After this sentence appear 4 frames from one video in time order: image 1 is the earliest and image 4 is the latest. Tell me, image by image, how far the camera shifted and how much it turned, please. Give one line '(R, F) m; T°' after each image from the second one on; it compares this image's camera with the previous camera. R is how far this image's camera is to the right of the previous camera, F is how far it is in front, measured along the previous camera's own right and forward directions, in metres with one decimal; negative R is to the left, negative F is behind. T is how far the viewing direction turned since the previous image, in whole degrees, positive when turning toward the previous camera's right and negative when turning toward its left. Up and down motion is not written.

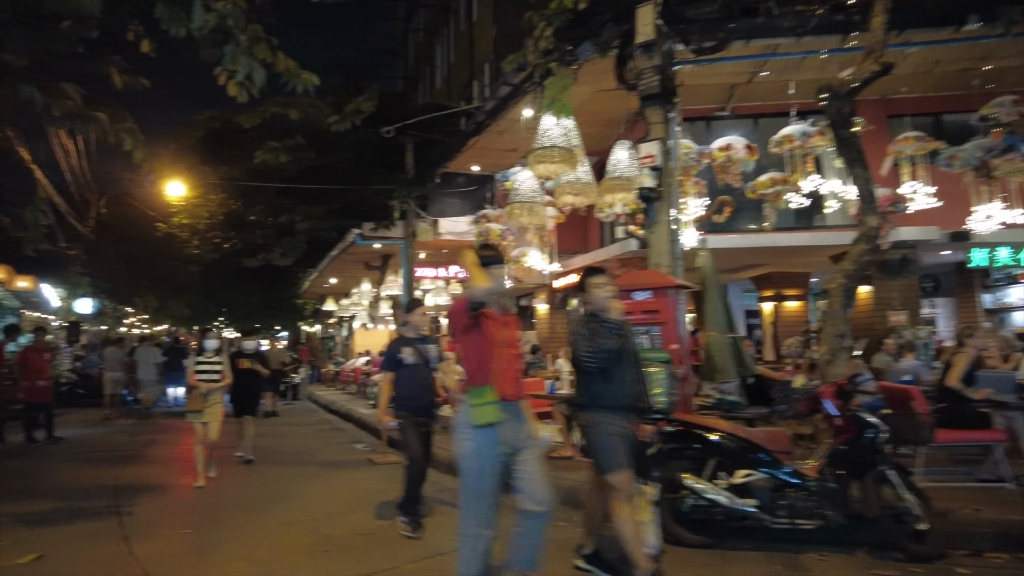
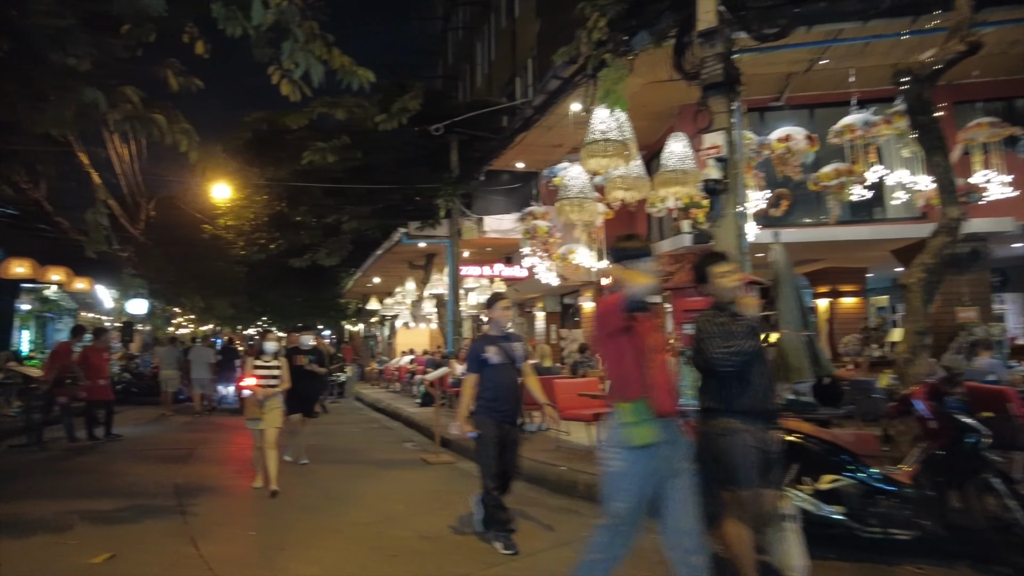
(-0.3, +0.2) m; -3°
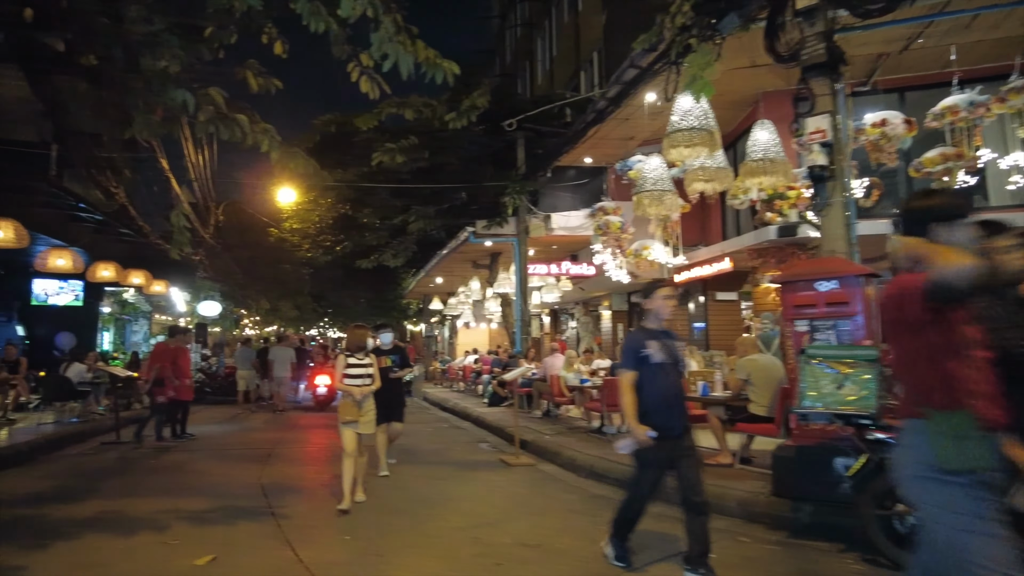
(-0.4, +0.3) m; -4°
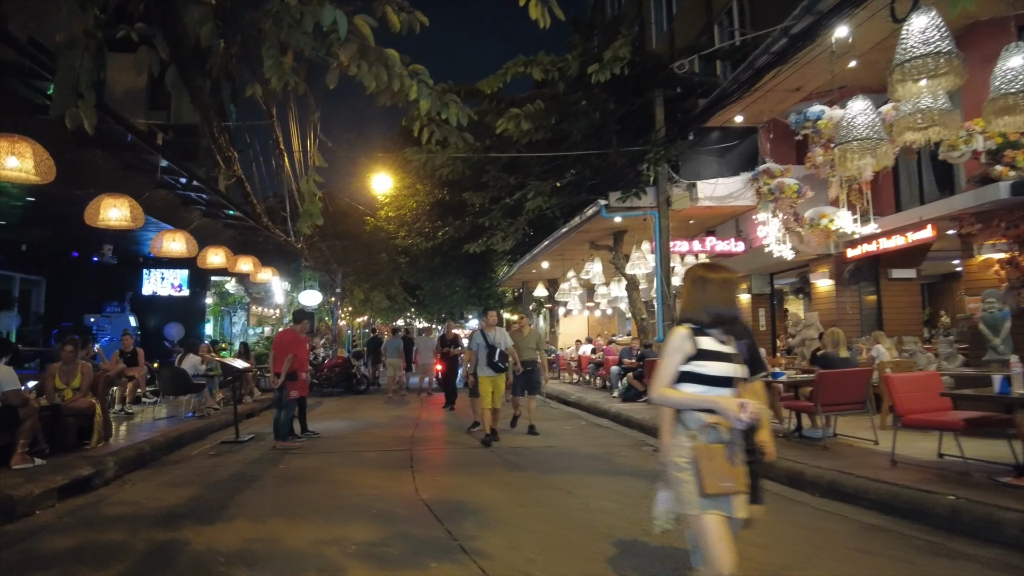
(-1.4, +1.6) m; -6°
